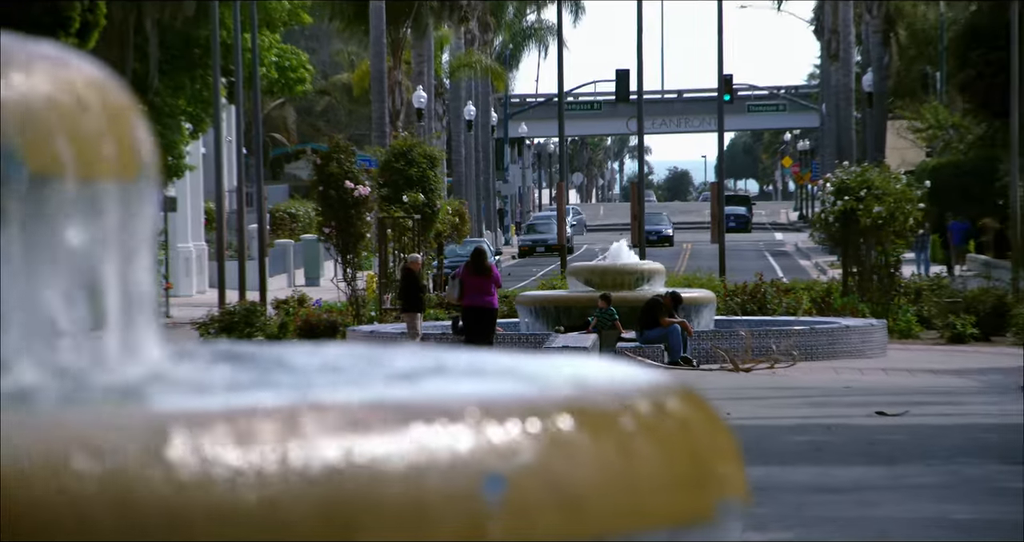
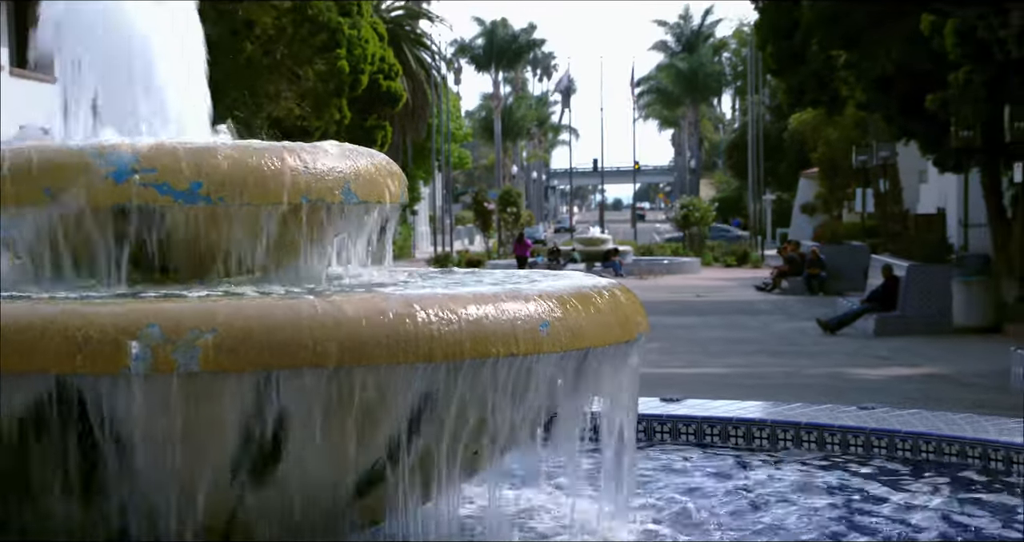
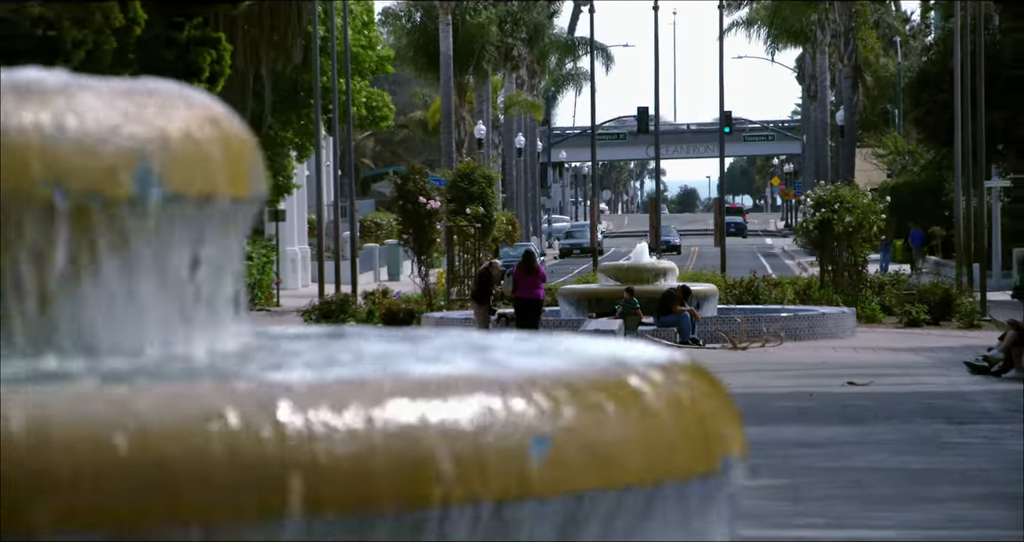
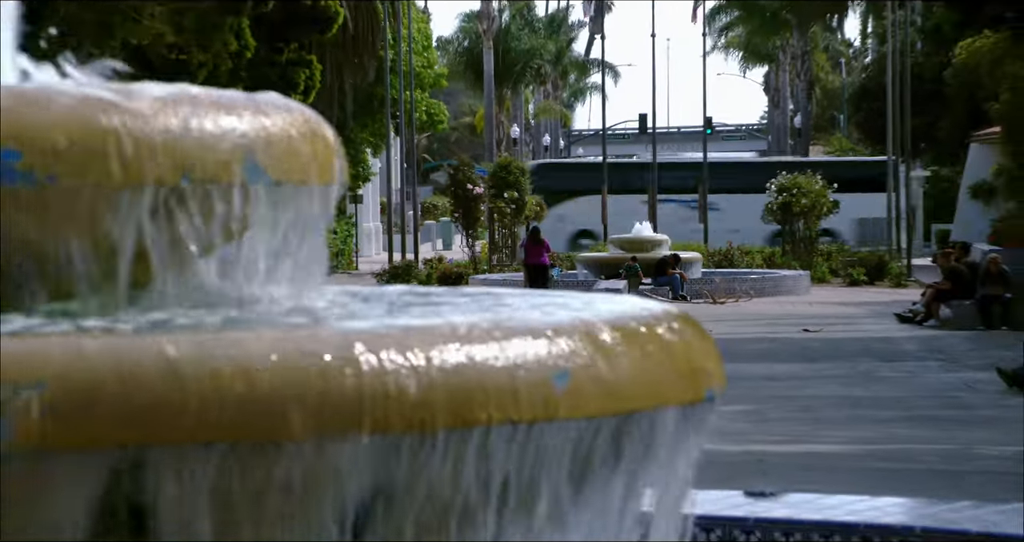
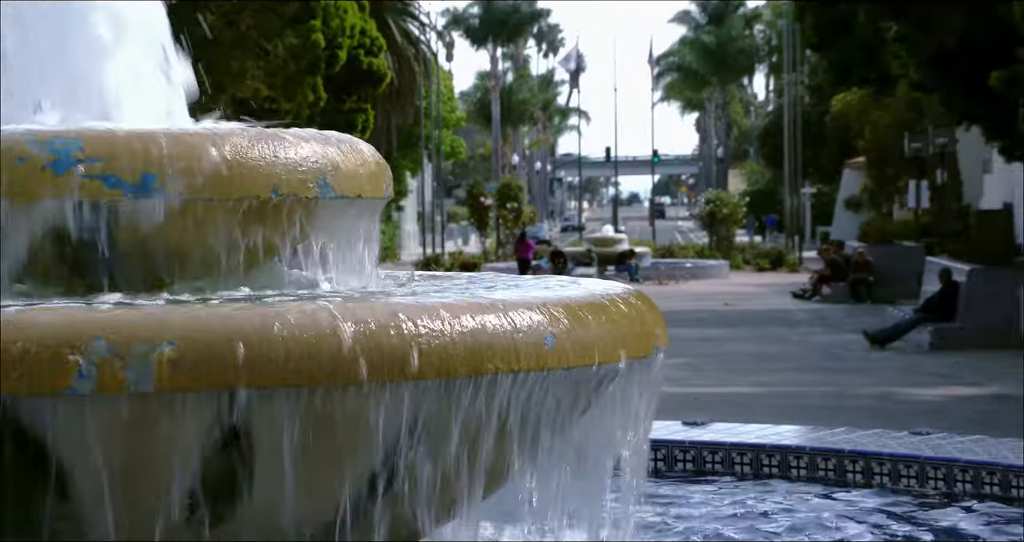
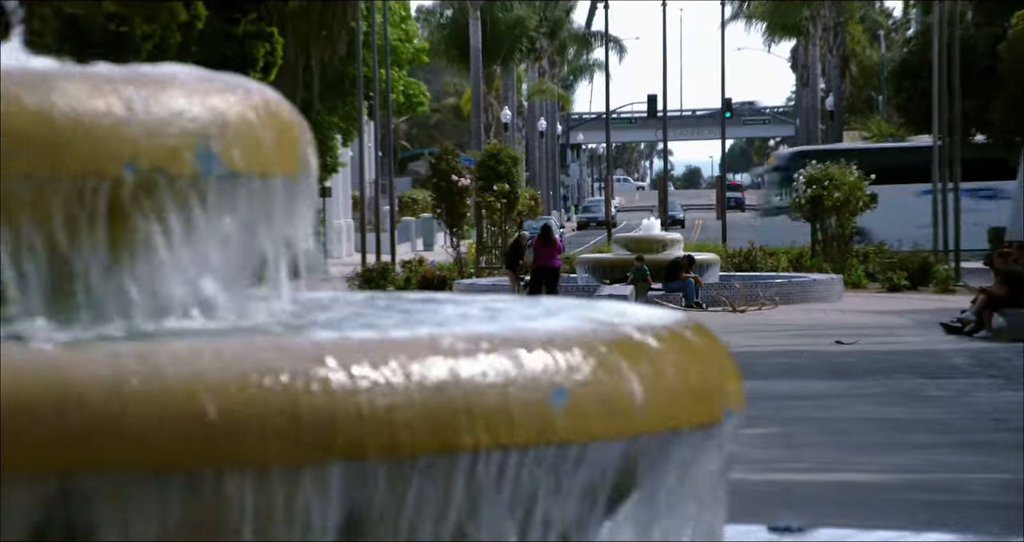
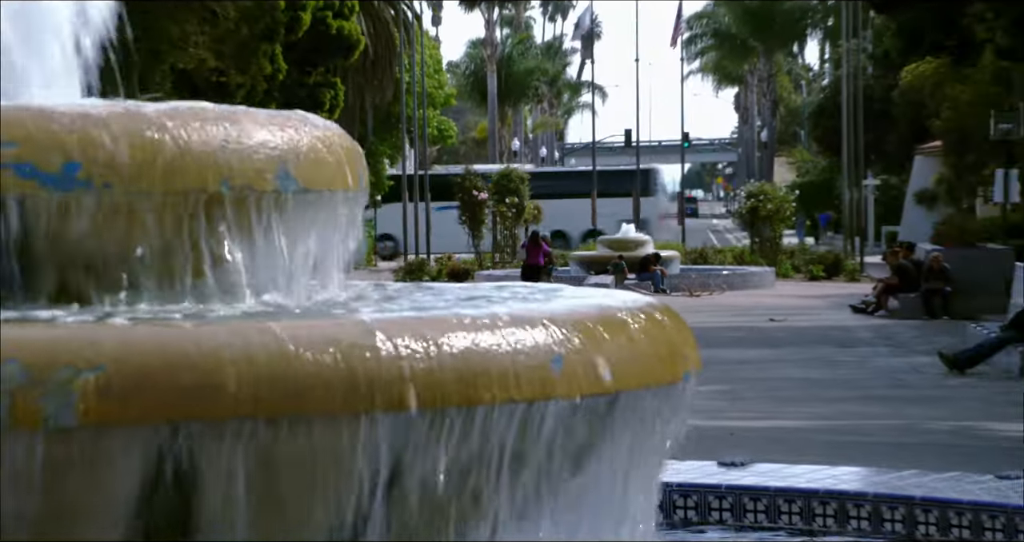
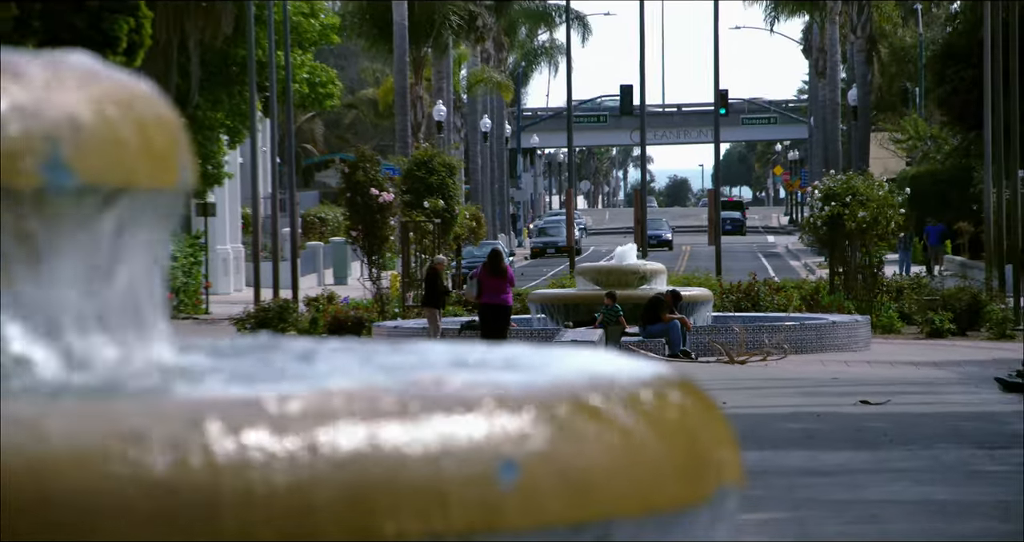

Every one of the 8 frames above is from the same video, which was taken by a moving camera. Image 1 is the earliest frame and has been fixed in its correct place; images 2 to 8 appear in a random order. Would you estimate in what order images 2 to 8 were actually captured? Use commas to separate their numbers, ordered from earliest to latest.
8, 3, 6, 4, 7, 5, 2
